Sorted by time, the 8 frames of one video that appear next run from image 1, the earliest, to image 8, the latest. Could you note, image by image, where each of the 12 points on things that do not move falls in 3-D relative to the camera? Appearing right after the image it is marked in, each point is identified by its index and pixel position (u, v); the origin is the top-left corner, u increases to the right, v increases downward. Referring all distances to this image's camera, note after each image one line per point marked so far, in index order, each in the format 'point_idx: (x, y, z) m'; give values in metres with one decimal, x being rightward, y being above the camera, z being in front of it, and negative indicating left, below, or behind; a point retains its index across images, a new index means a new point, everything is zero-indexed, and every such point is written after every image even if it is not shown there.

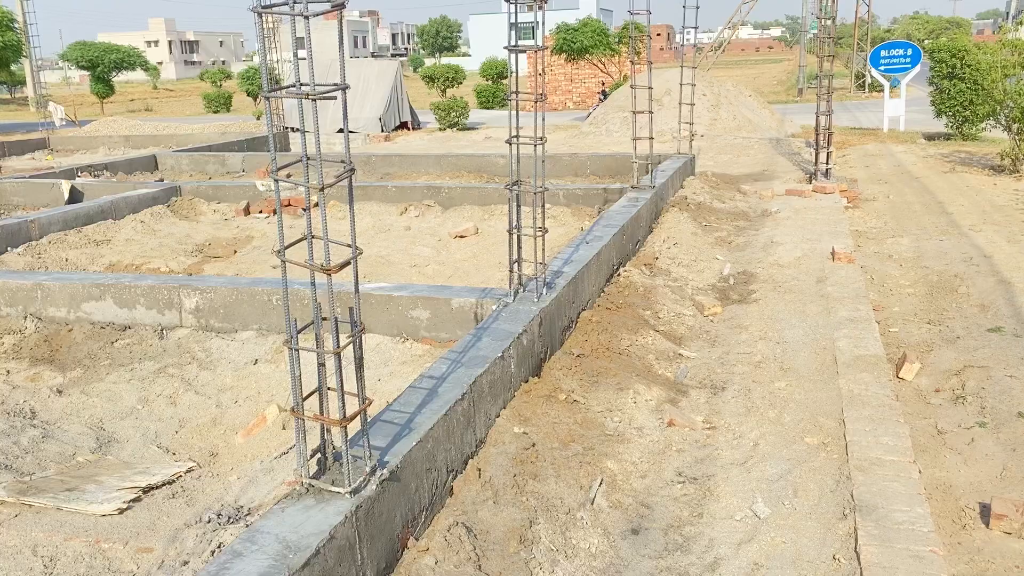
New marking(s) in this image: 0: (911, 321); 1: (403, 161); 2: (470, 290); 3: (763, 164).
0: (+3.2, -0.3, +6.8) m
1: (-1.6, +1.9, +12.6) m
2: (-0.2, 0.0, +5.1) m
3: (+4.1, +2.0, +14.0) m
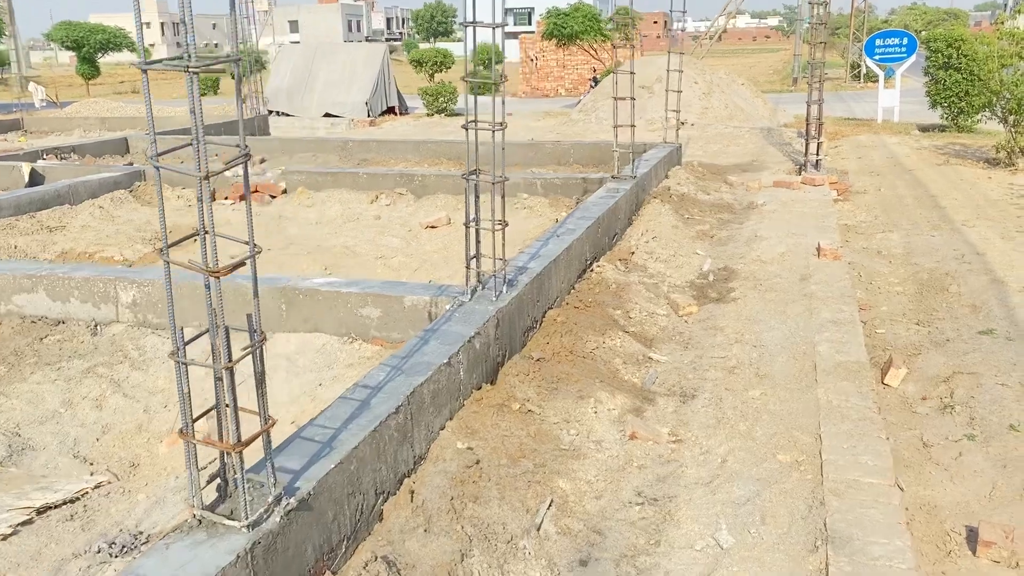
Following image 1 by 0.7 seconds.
0: (+2.9, -0.3, +6.5) m
1: (-1.9, +2.0, +12.2) m
2: (-0.5, 0.0, +4.7) m
3: (+3.8, +2.1, +13.7) m
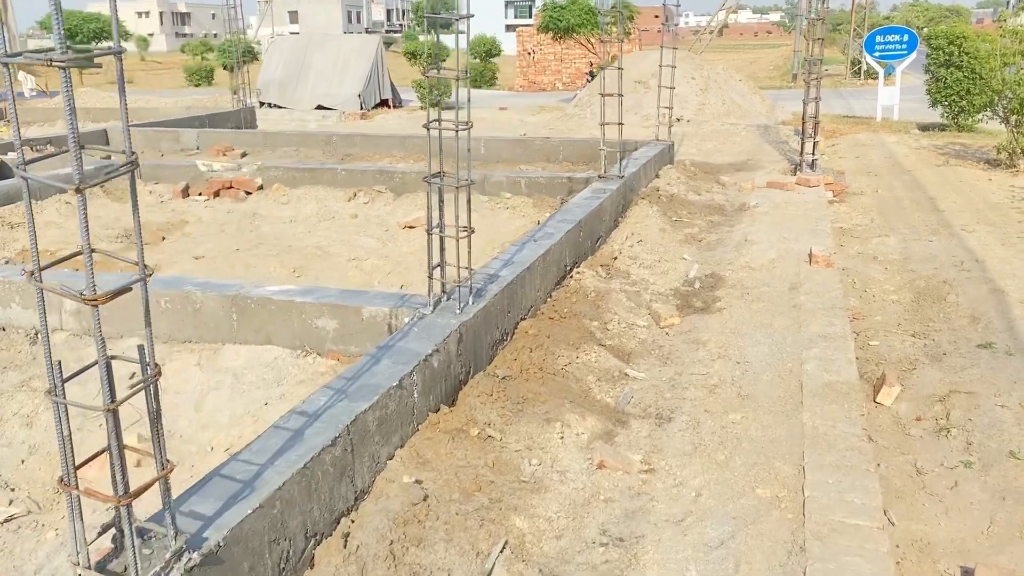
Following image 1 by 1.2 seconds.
0: (+2.8, -0.3, +6.2) m
1: (-2.0, +2.1, +11.9) m
2: (-0.7, 0.0, +4.4) m
3: (+3.7, +2.1, +13.3) m
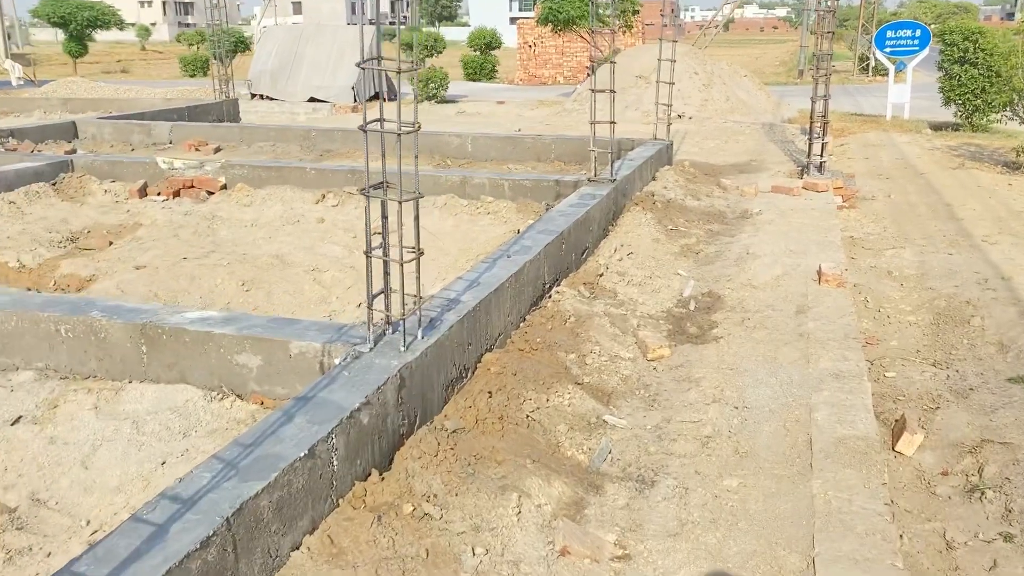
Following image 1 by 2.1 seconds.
0: (+2.6, -0.5, +5.5) m
1: (-2.2, +2.0, +11.2) m
2: (-0.8, -0.2, +3.7) m
3: (+3.5, +2.0, +12.6) m
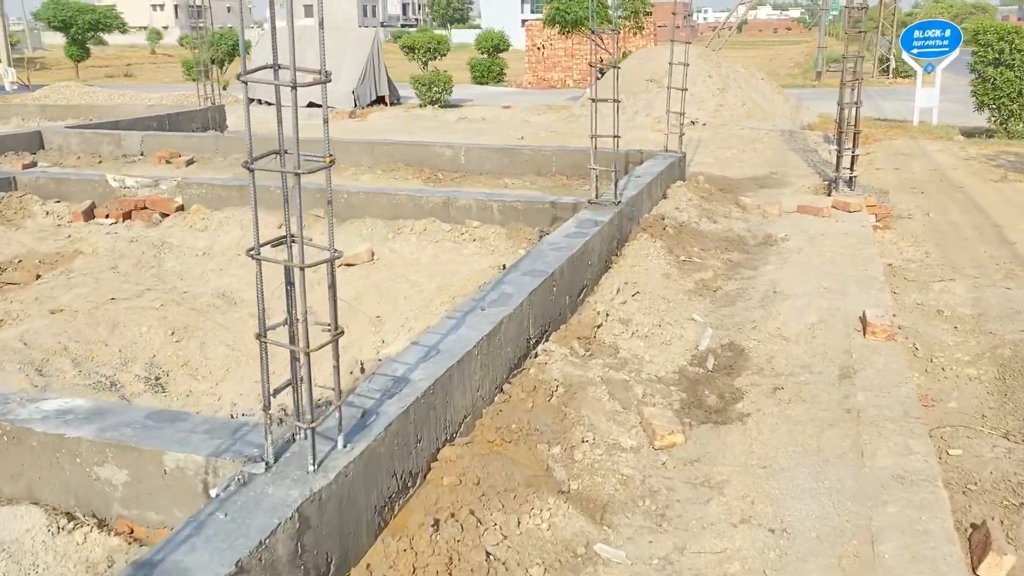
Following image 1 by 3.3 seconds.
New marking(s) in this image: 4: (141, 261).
0: (+2.5, -0.8, +4.5) m
1: (-2.2, +1.7, +10.3) m
2: (-1.0, -0.5, +2.8) m
3: (+3.5, +1.7, +11.6) m
4: (-2.8, +0.2, +6.4) m
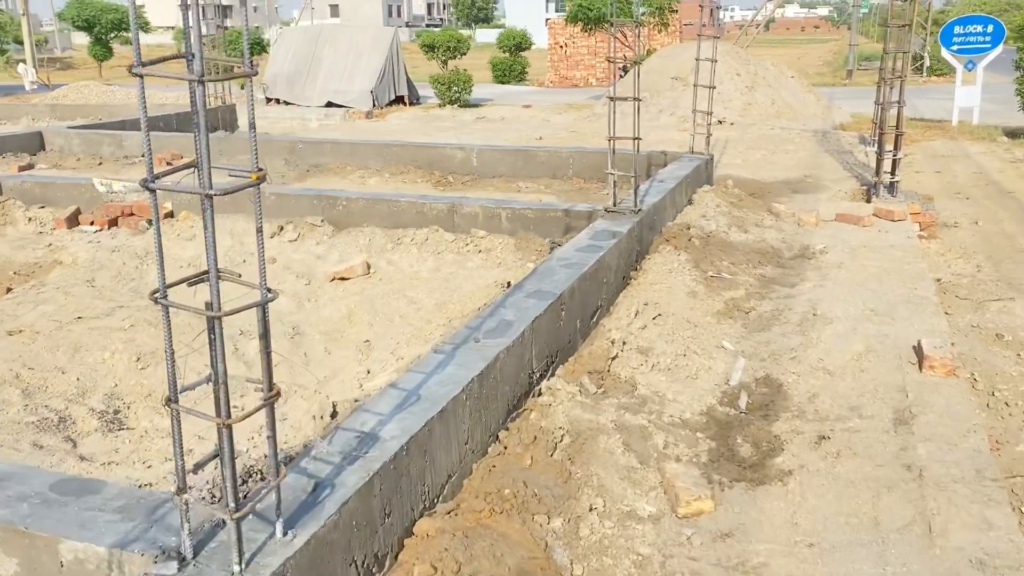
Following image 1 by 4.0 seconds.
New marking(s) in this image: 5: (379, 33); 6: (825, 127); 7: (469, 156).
0: (+2.5, -0.9, +3.9) m
1: (-2.0, +1.6, +9.8) m
2: (-1.0, -0.6, +2.2) m
3: (+3.8, +1.6, +10.9) m
4: (-2.7, +0.1, +5.9) m
5: (-3.0, +5.8, +19.4) m
6: (+5.4, +2.8, +14.8) m
7: (-0.5, +1.4, +9.3) m
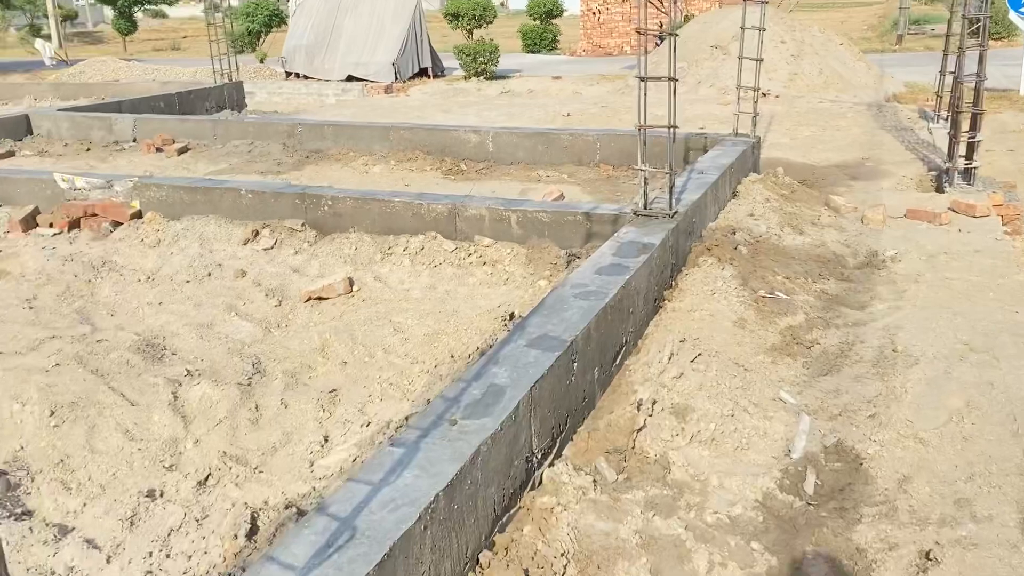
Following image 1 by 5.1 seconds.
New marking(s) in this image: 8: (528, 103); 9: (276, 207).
0: (+2.5, -1.1, +2.9) m
1: (-1.8, +1.6, +8.9) m
2: (-1.1, -0.8, +1.4) m
3: (+4.0, +1.6, +9.8) m
4: (-2.7, 0.0, +5.1) m
5: (-2.5, +6.2, +18.4) m
6: (+5.8, +3.0, +13.5) m
7: (-0.3, +1.4, +8.3) m
8: (+0.3, +3.2, +14.9) m
9: (-1.6, +0.5, +5.7) m
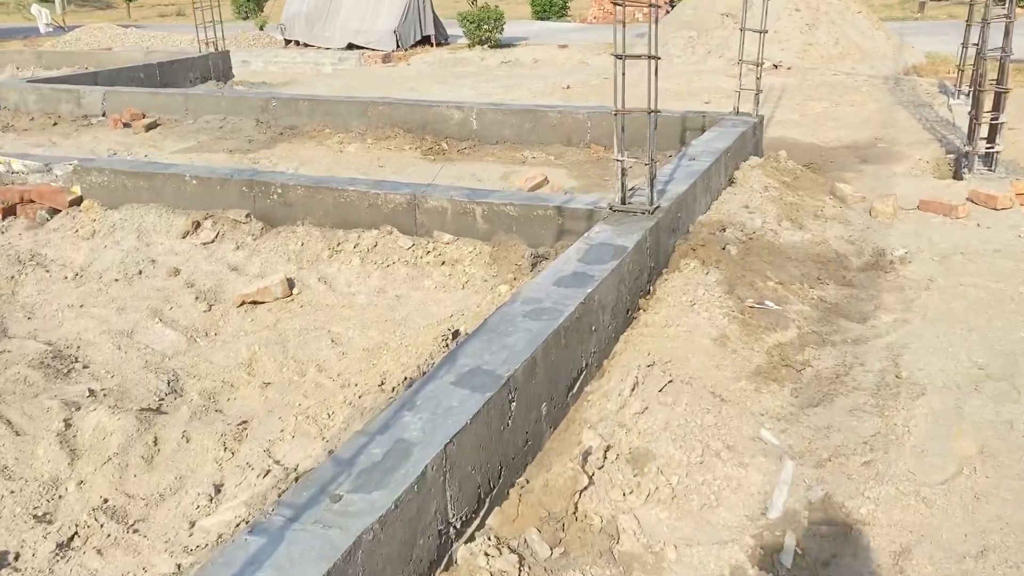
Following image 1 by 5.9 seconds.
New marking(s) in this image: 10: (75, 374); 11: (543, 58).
0: (+2.2, -1.2, +2.4) m
1: (-1.9, +1.8, +8.3) m
2: (-1.4, -1.0, +0.9) m
3: (+3.9, +1.8, +9.2) m
4: (-2.9, 0.0, +4.7) m
5: (-2.4, +6.7, +17.7) m
6: (+5.8, +3.2, +12.8) m
7: (-0.4, +1.5, +7.7) m
8: (+0.3, +3.6, +14.3) m
9: (-1.8, +0.6, +5.2) m
10: (-1.9, -0.4, +3.7) m
11: (+0.6, +4.4, +16.3) m
